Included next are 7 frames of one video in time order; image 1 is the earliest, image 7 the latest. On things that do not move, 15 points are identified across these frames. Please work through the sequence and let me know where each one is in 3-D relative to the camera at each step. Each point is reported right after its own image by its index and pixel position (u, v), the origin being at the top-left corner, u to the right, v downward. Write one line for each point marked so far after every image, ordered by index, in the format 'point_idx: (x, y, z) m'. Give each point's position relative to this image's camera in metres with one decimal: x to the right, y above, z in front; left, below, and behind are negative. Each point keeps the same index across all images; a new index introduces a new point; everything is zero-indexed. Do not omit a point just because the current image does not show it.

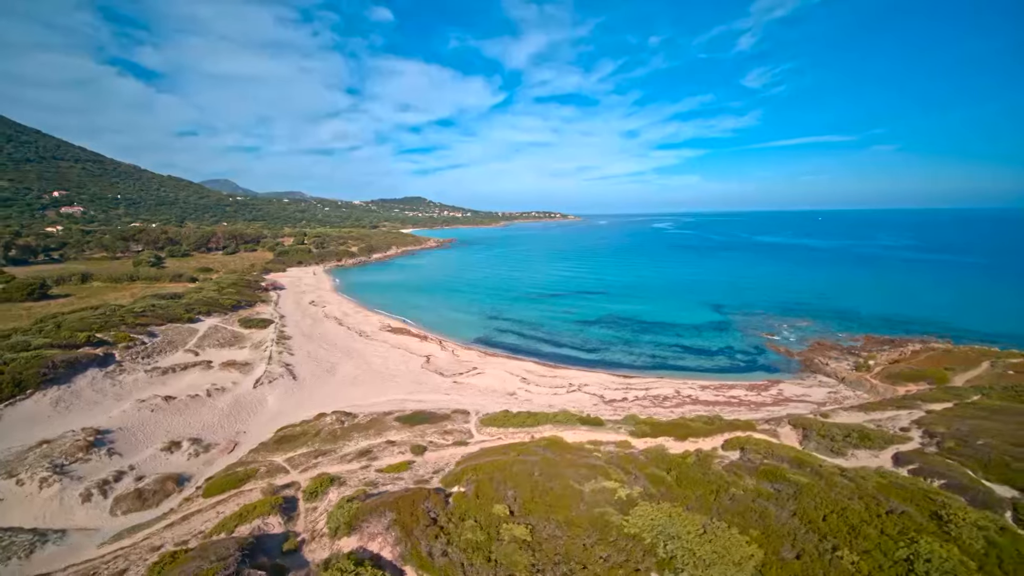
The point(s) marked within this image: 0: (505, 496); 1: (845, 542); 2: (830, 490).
0: (-0.4, -5.1, +11.2) m
1: (+7.2, -5.5, +9.8) m
2: (+8.1, -5.2, +11.8) m
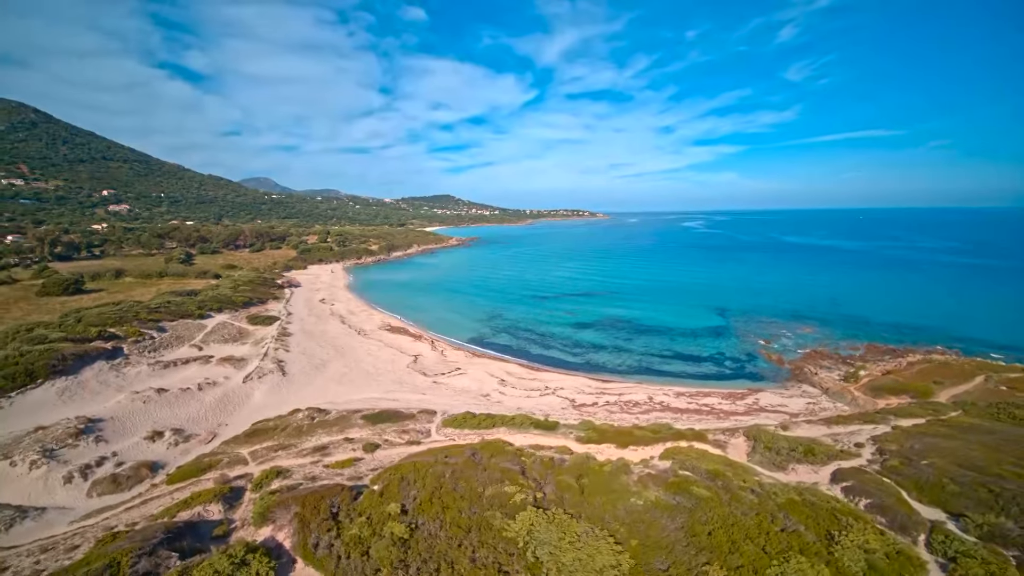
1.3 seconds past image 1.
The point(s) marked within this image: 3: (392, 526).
0: (-2.9, -5.4, +12.0) m
1: (+4.5, -5.9, +10.1) m
2: (+5.6, -5.7, +12.0) m
3: (-3.0, -5.5, +10.6) m
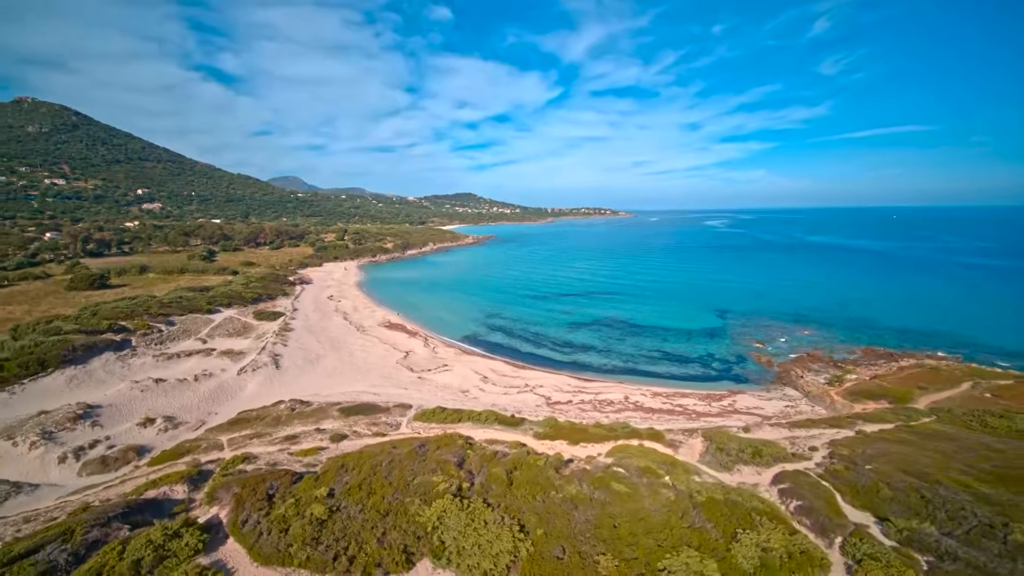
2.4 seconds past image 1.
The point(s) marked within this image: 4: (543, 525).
0: (-5.0, -5.4, +12.9) m
1: (+2.3, -6.0, +10.6) m
2: (+3.5, -5.8, +12.5) m
3: (-5.1, -5.5, +11.5) m
4: (+0.8, -5.9, +11.4) m
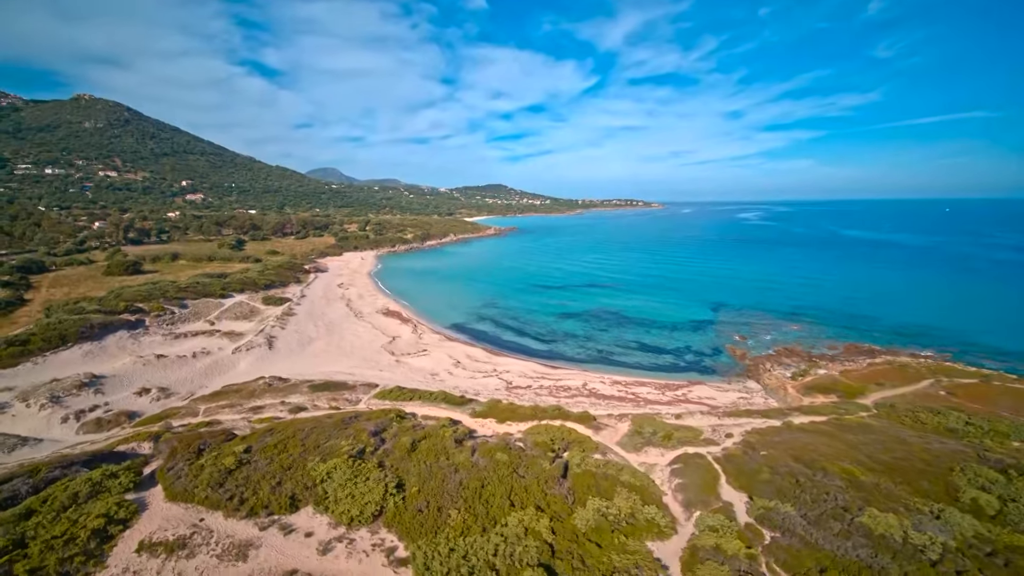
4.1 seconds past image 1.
0: (-8.3, -5.0, +14.9) m
1: (-1.1, -5.7, +12.1) m
2: (+0.2, -5.5, +13.9) m
3: (-8.4, -5.1, +13.6) m
4: (-2.6, -5.5, +13.0) m
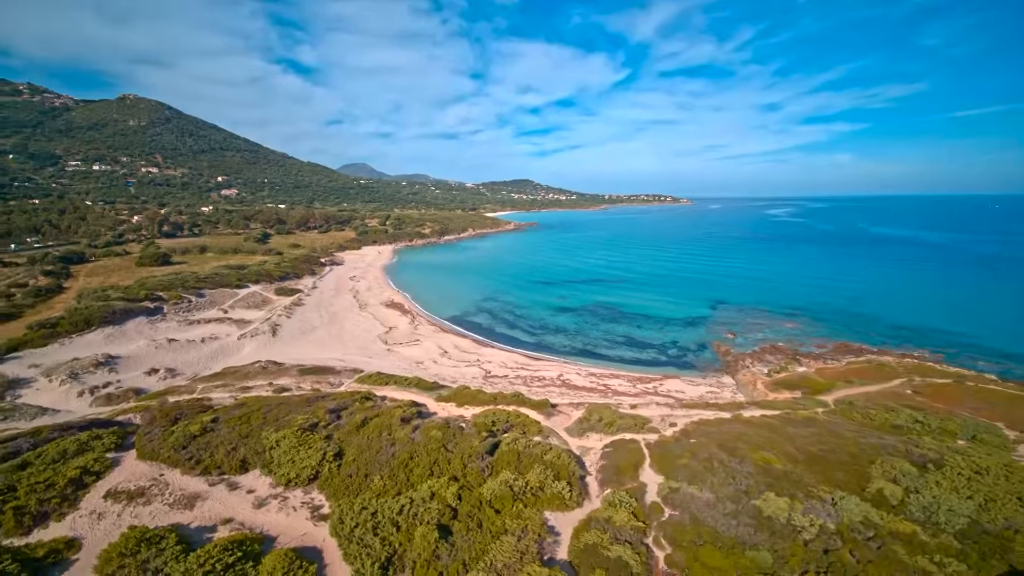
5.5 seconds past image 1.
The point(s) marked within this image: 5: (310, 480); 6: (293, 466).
0: (-10.4, -4.6, +16.8) m
1: (-3.5, -5.5, +13.6) m
2: (-2.1, -5.2, +15.3) m
3: (-10.7, -4.7, +15.5) m
4: (-5.0, -5.3, +14.6) m
5: (-5.9, -5.6, +13.4) m
6: (-6.6, -5.4, +13.8) m
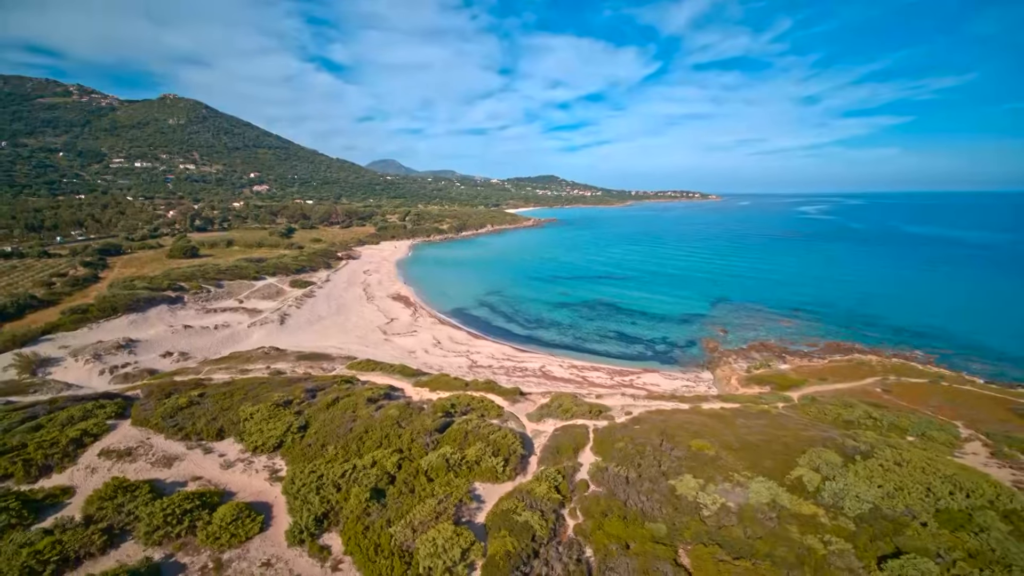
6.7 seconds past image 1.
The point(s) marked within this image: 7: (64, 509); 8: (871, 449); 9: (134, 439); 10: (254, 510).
0: (-12.2, -4.2, +18.8) m
1: (-5.4, -5.2, +15.2) m
2: (-3.9, -4.9, +16.8) m
3: (-12.5, -4.3, +17.5) m
4: (-6.9, -5.0, +16.3) m
5: (-7.9, -5.3, +15.2) m
6: (-8.5, -5.0, +15.6) m
7: (-12.0, -5.9, +12.2) m
8: (+12.7, -5.7, +16.2) m
9: (-12.6, -5.0, +15.3) m
10: (-7.0, -6.1, +12.5) m
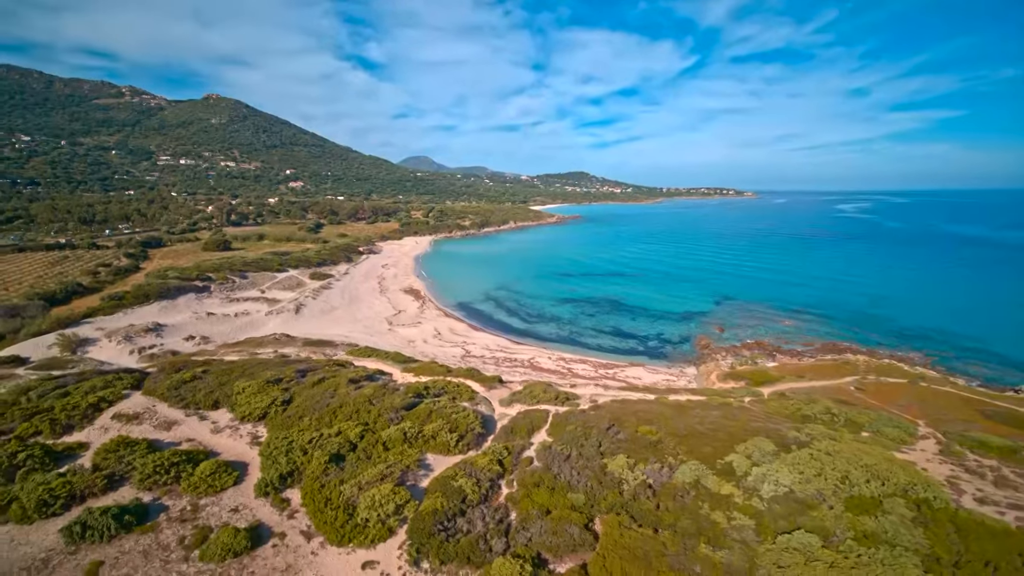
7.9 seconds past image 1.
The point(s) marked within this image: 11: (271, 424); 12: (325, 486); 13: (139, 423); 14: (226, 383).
0: (-13.6, -3.7, +21.1) m
1: (-7.1, -4.8, +17.2) m
2: (-5.5, -4.6, +18.7) m
3: (-14.0, -3.8, +19.9) m
4: (-8.4, -4.6, +18.3) m
5: (-9.6, -4.9, +17.3) m
6: (-10.2, -4.6, +17.7) m
7: (-13.8, -5.4, +14.6) m
8: (+11.1, -5.7, +16.9) m
9: (-14.2, -4.6, +17.6) m
10: (-8.9, -5.7, +14.5) m
11: (-8.9, -5.0, +16.8) m
12: (-5.6, -5.9, +13.6) m
13: (-13.5, -4.9, +16.6) m
14: (-12.2, -4.0, +19.5) m
